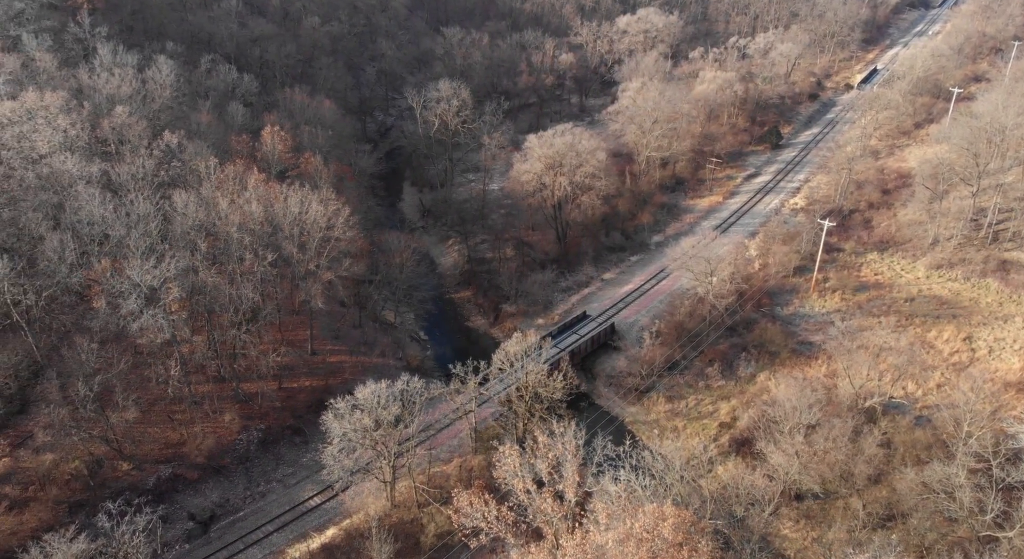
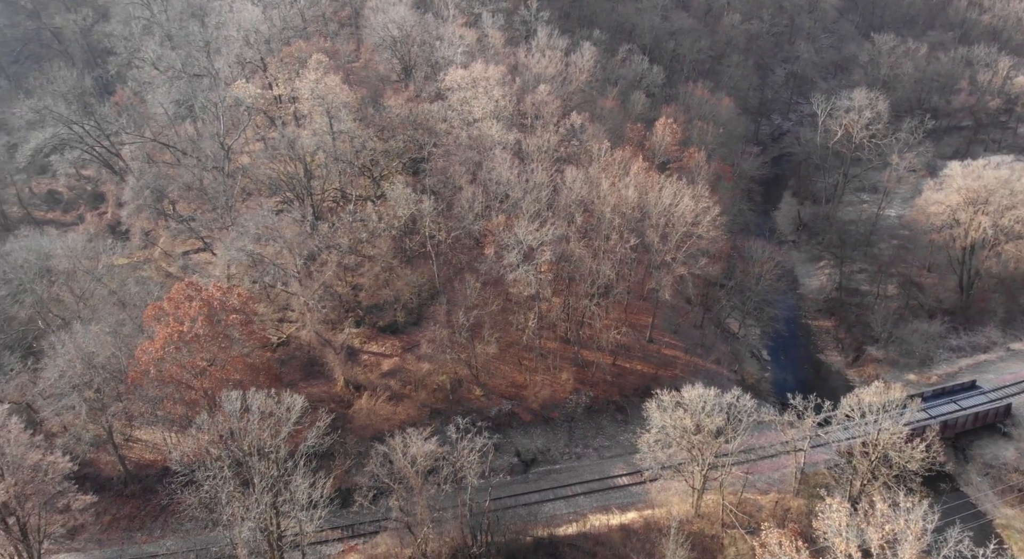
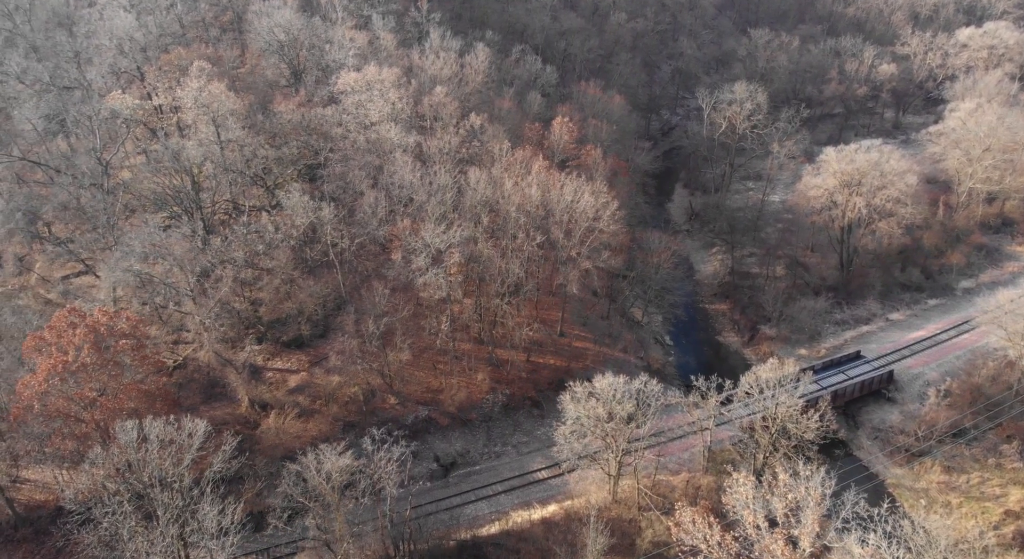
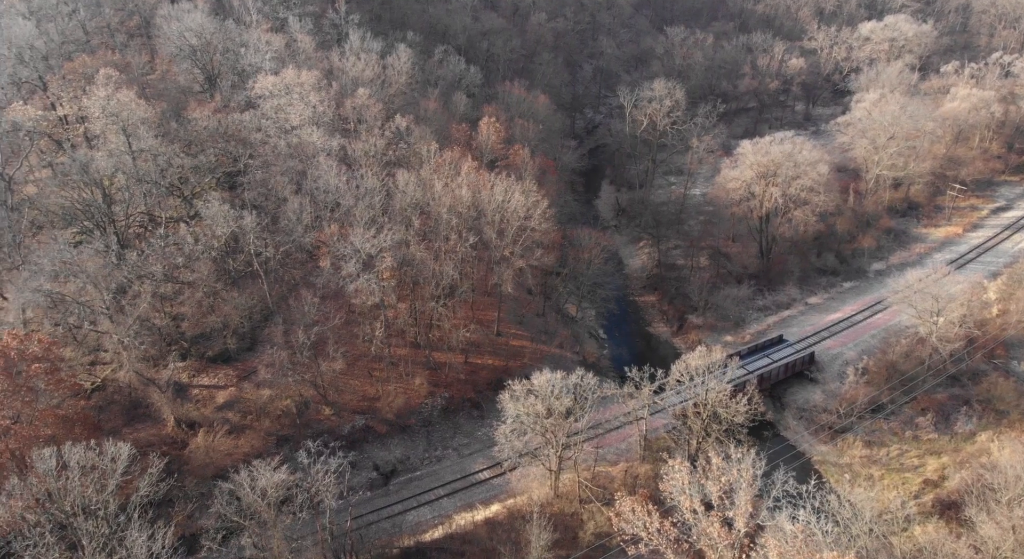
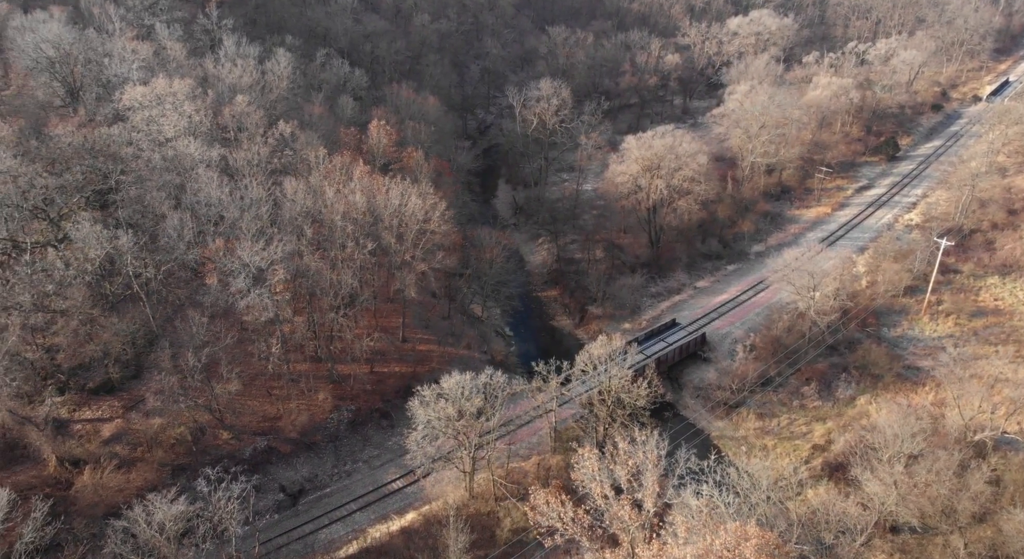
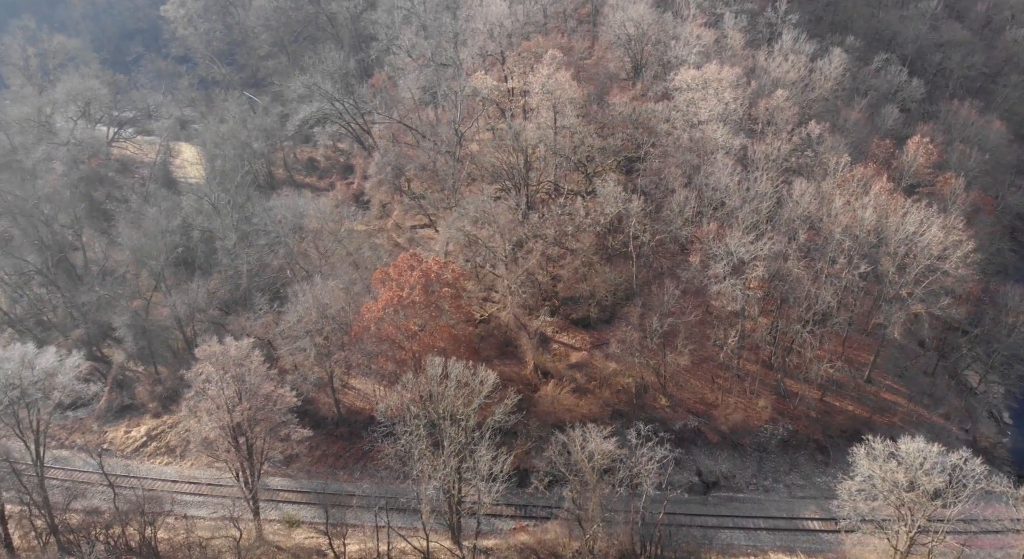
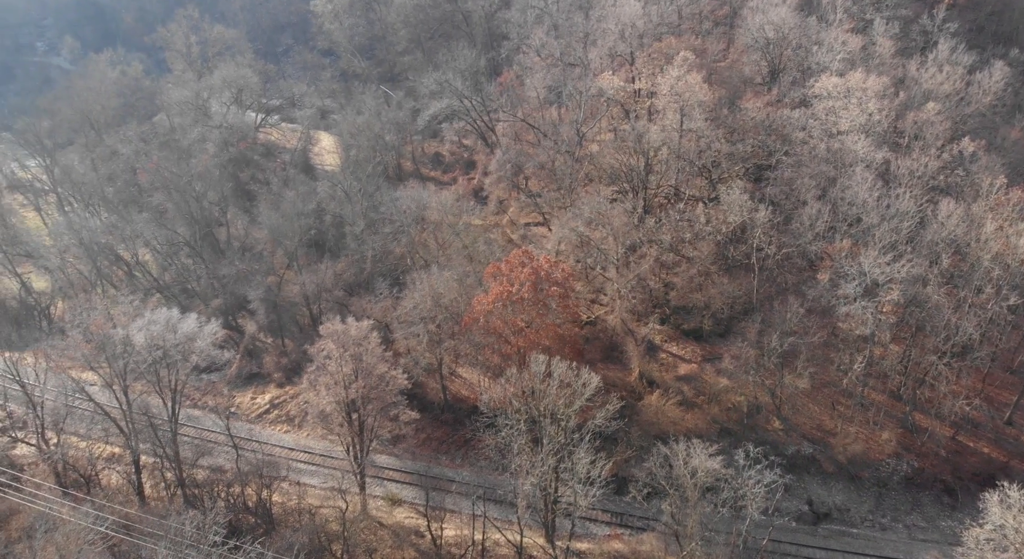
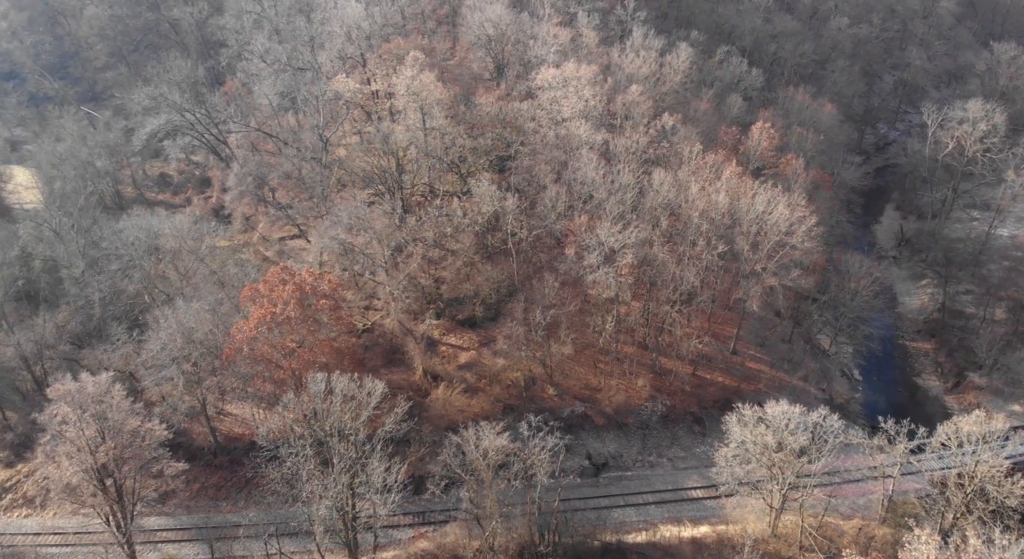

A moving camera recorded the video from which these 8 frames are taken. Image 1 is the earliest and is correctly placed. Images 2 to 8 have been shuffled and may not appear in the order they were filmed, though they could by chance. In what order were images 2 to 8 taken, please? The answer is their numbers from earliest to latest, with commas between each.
5, 4, 3, 2, 8, 6, 7
